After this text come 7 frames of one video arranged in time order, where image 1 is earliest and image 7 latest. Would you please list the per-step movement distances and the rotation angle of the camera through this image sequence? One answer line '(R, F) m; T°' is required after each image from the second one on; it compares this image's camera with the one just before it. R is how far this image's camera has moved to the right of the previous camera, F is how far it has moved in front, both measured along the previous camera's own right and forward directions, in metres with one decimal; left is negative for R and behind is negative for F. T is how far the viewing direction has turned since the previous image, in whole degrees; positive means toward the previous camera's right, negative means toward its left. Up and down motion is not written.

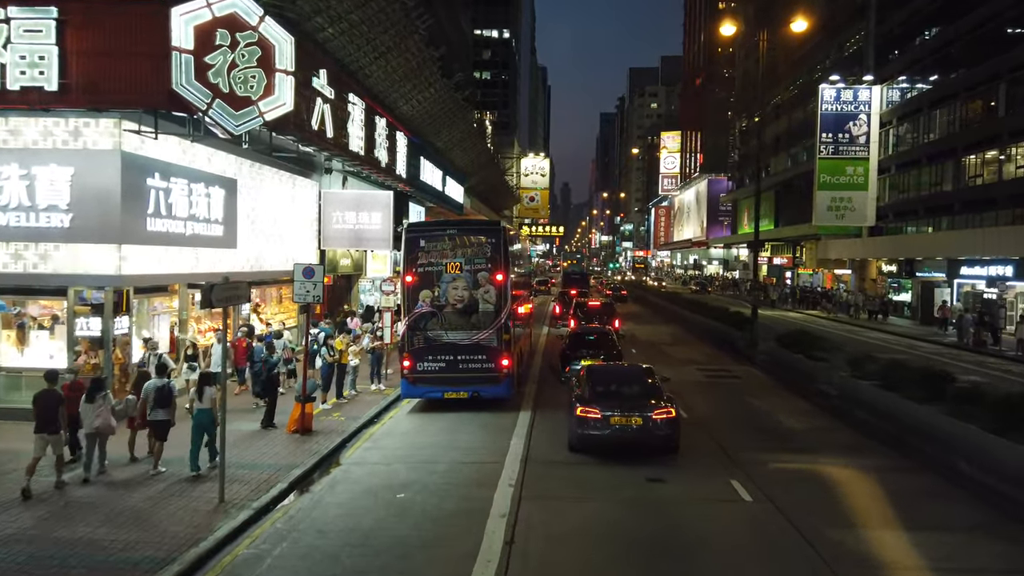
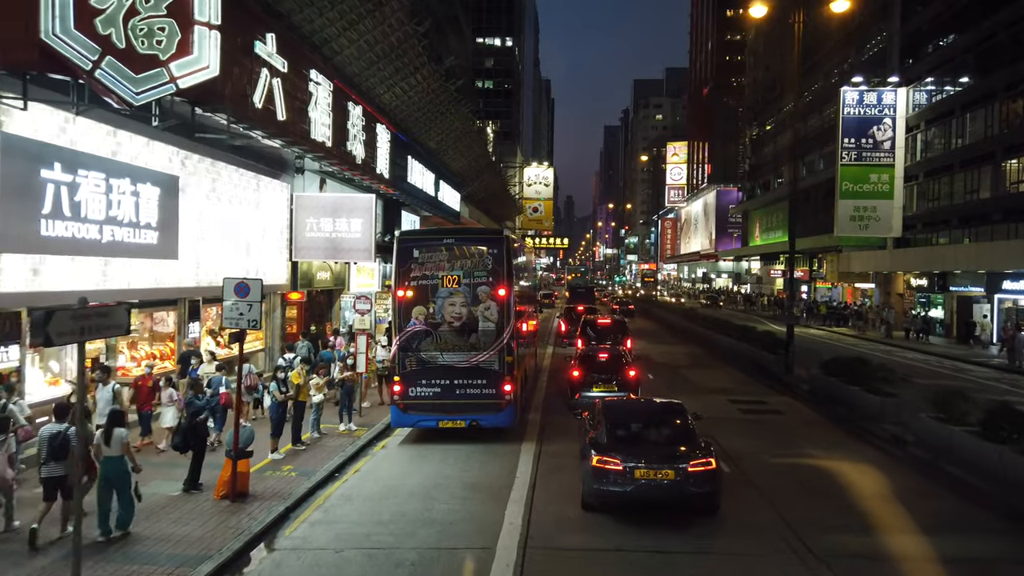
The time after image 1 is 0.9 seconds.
(+0.1, +3.1) m; 0°
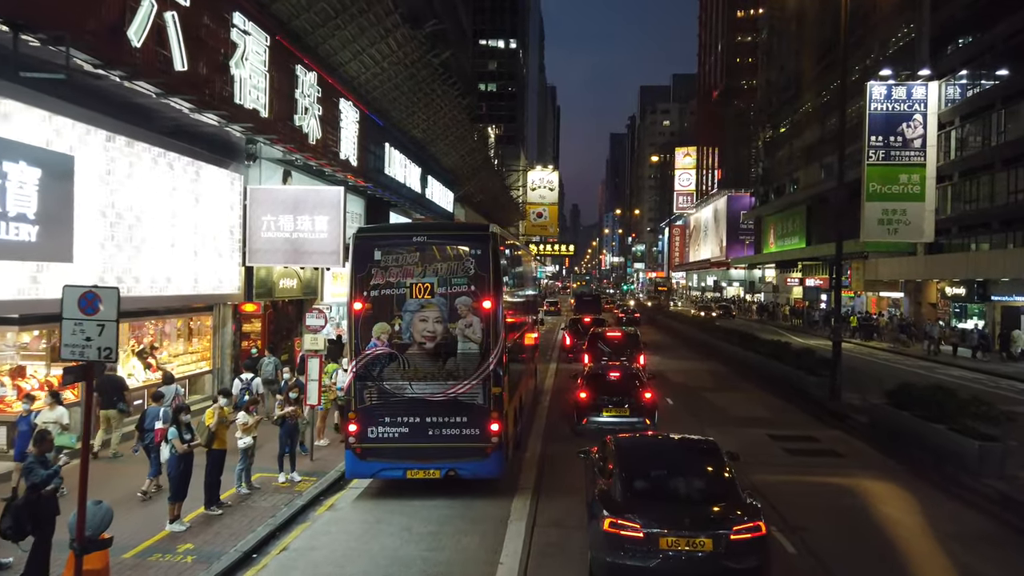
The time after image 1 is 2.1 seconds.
(+0.3, +3.3) m; 0°
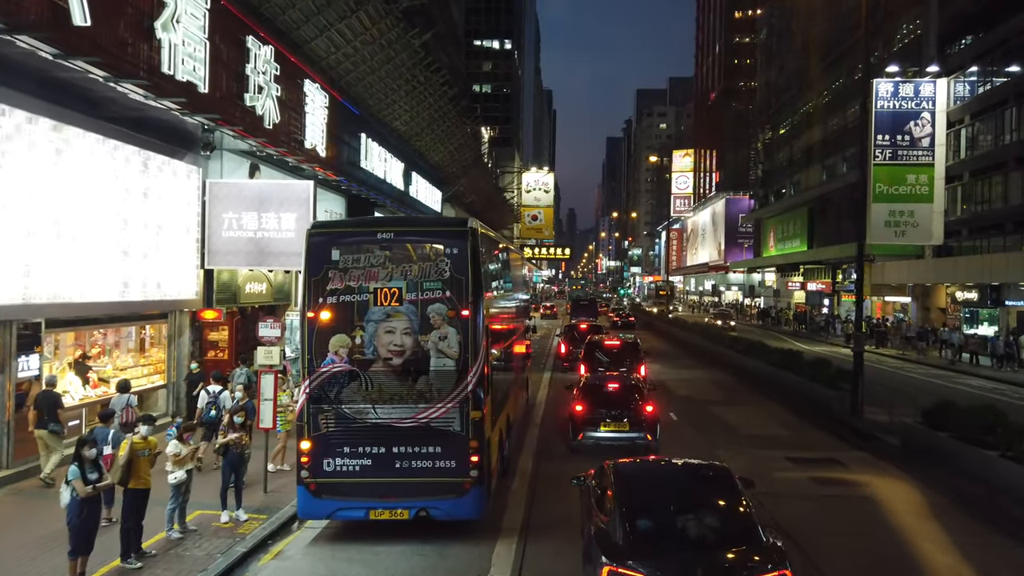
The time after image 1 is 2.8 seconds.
(+0.2, +1.7) m; 0°
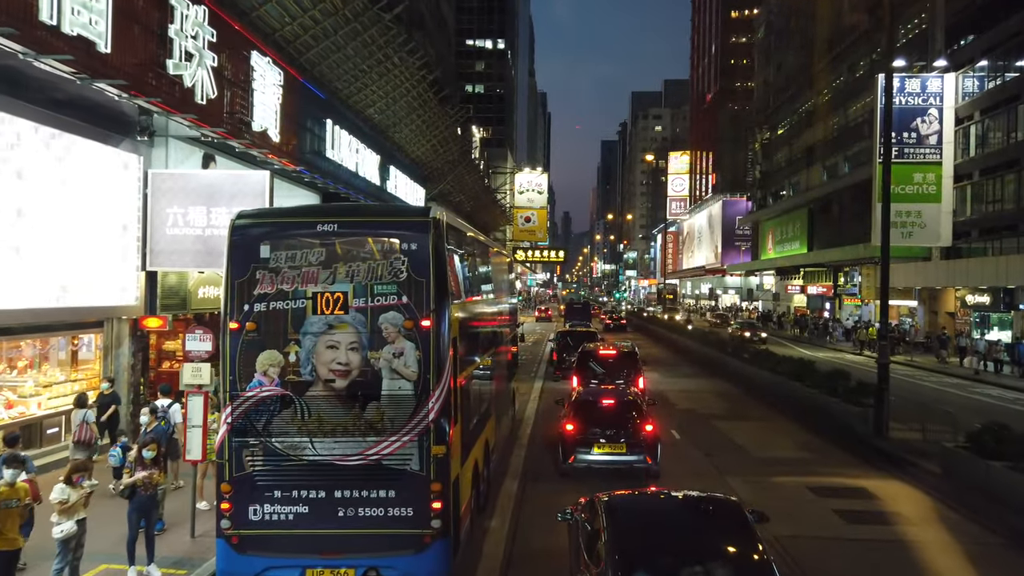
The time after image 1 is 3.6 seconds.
(+0.2, +1.8) m; 0°
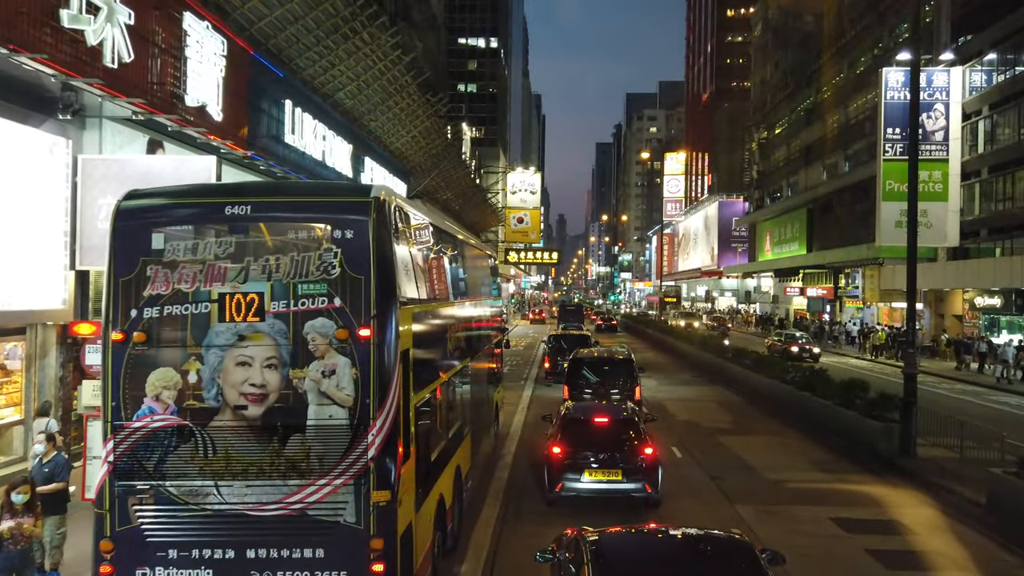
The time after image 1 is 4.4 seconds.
(+0.2, +1.7) m; 0°
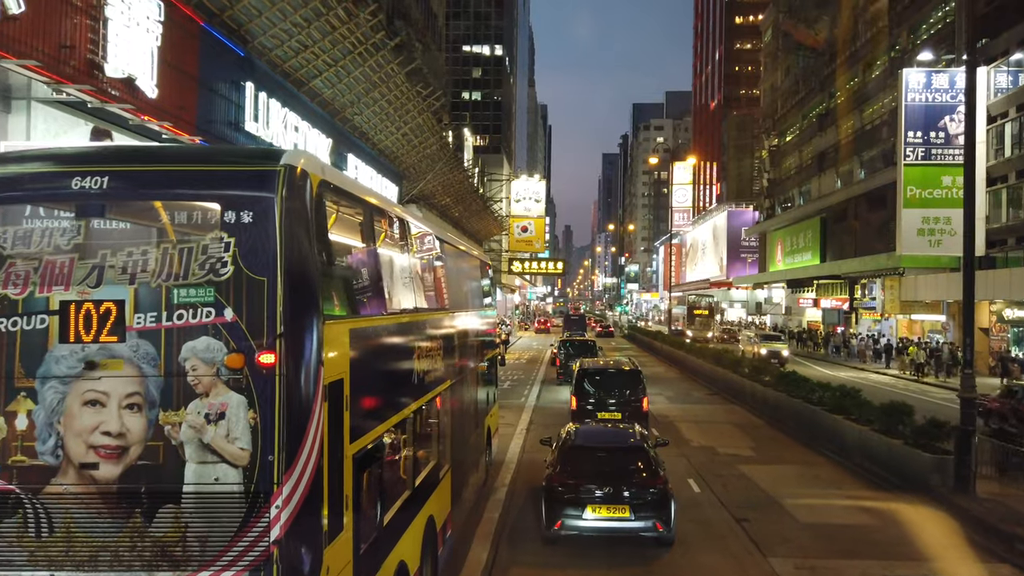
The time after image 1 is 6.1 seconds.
(+0.2, +1.8) m; 0°
